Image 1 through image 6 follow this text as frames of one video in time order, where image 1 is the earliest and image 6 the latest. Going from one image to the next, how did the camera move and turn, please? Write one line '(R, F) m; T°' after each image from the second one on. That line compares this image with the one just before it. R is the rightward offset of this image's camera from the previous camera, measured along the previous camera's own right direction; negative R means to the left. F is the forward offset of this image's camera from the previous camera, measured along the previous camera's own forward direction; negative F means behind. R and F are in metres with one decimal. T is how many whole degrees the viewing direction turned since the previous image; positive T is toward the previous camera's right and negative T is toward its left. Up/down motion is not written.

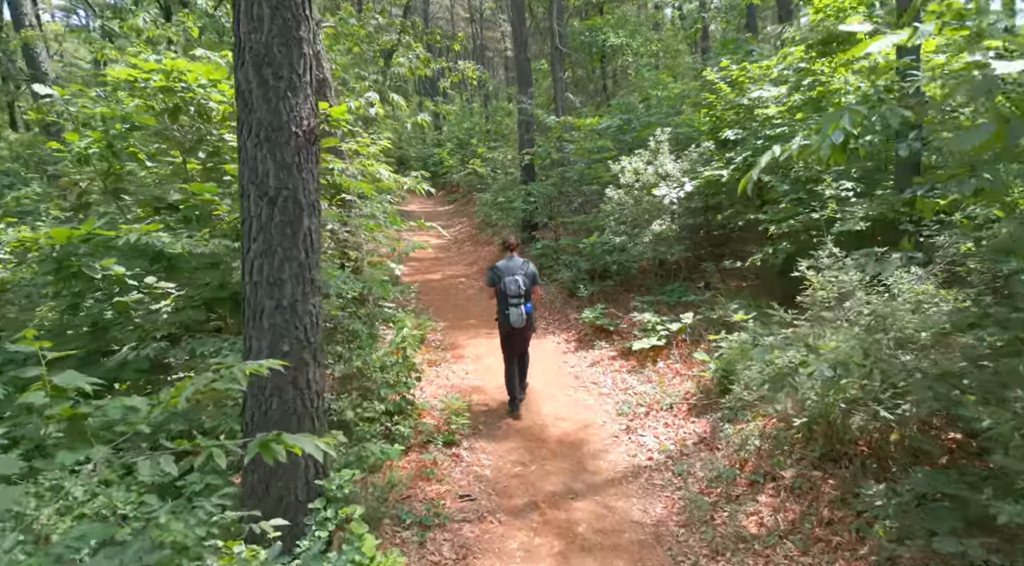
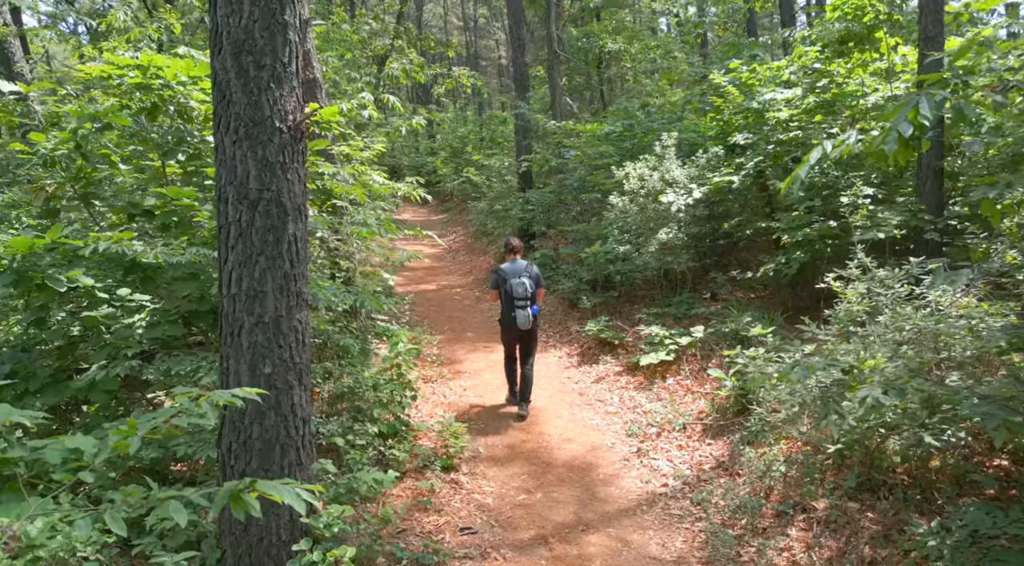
(-0.1, +0.5) m; +1°
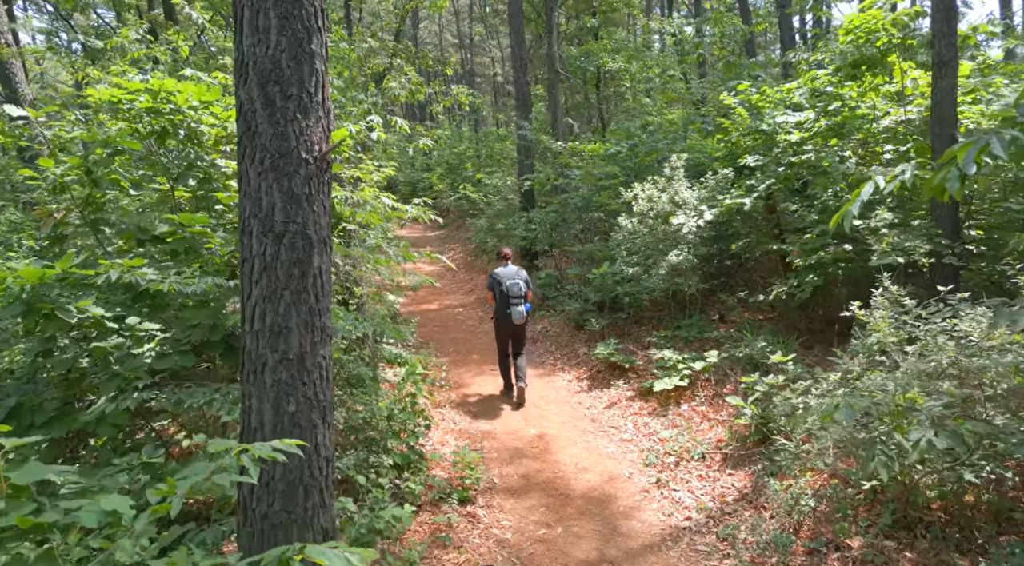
(-0.2, +0.1) m; +1°
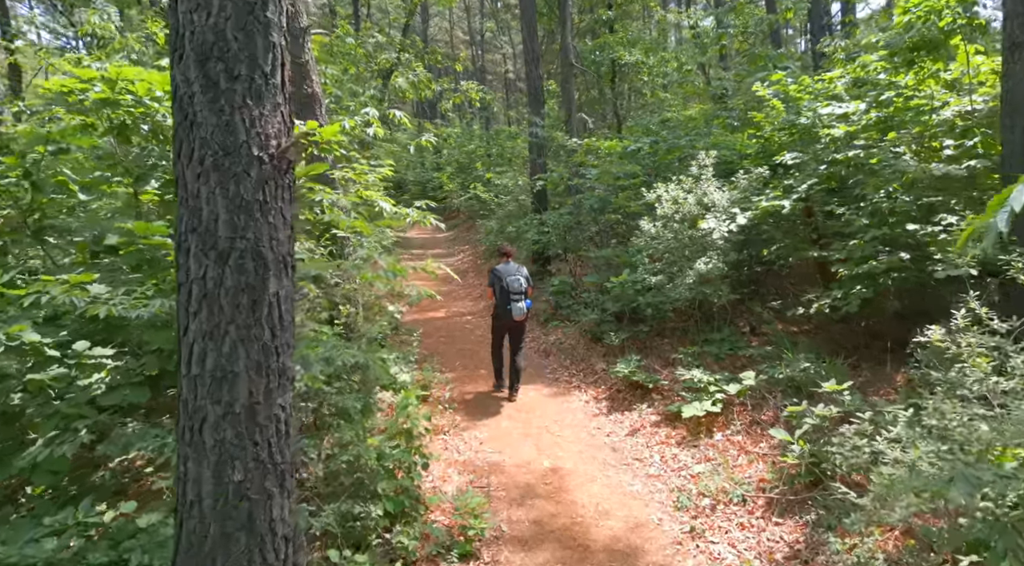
(0.0, +0.9) m; -1°
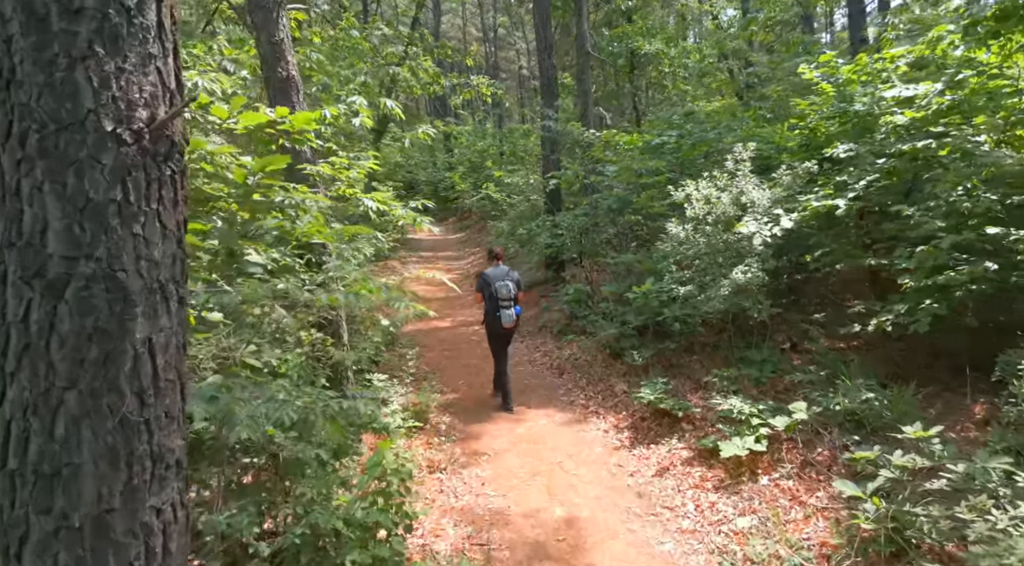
(+0.1, +1.1) m; -1°
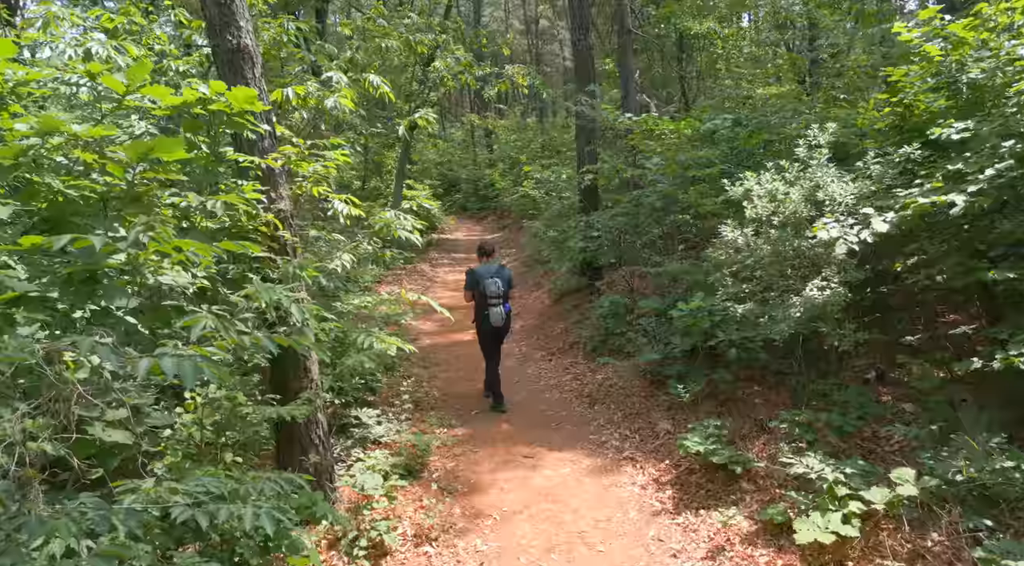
(+0.3, +1.5) m; -4°
